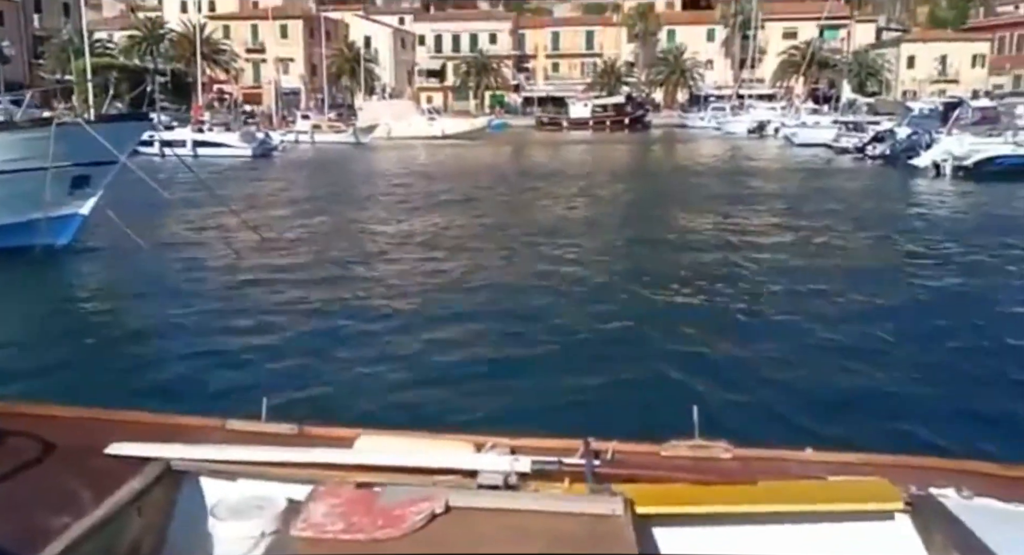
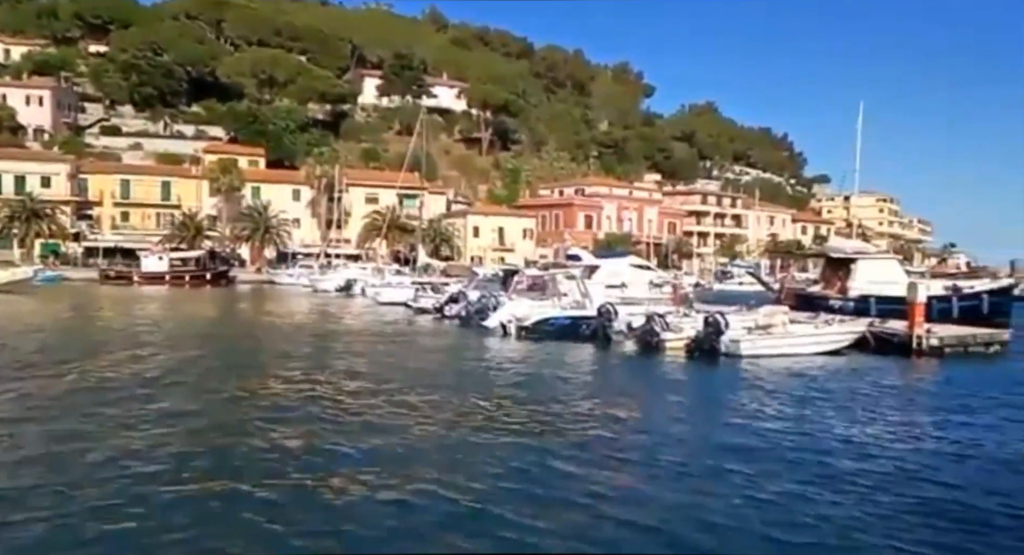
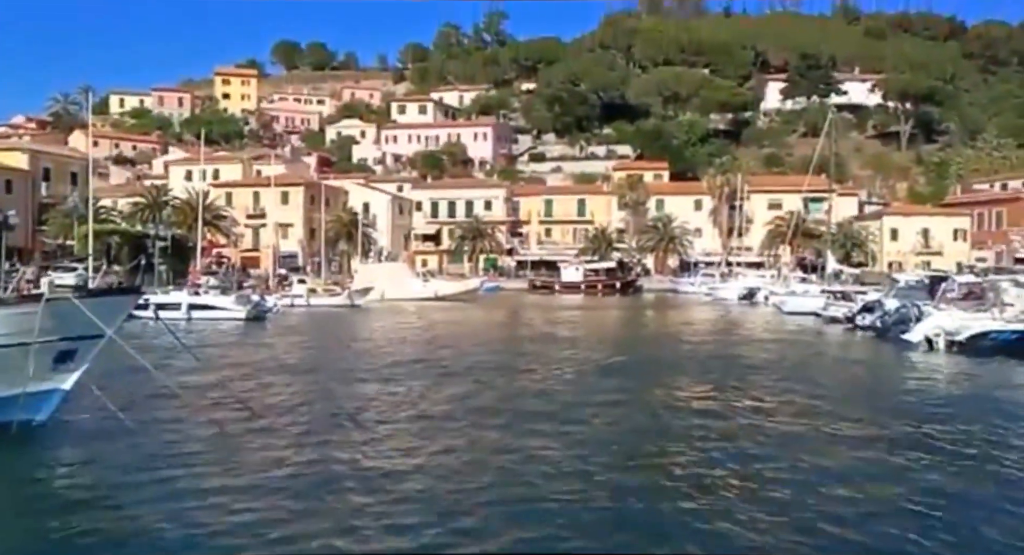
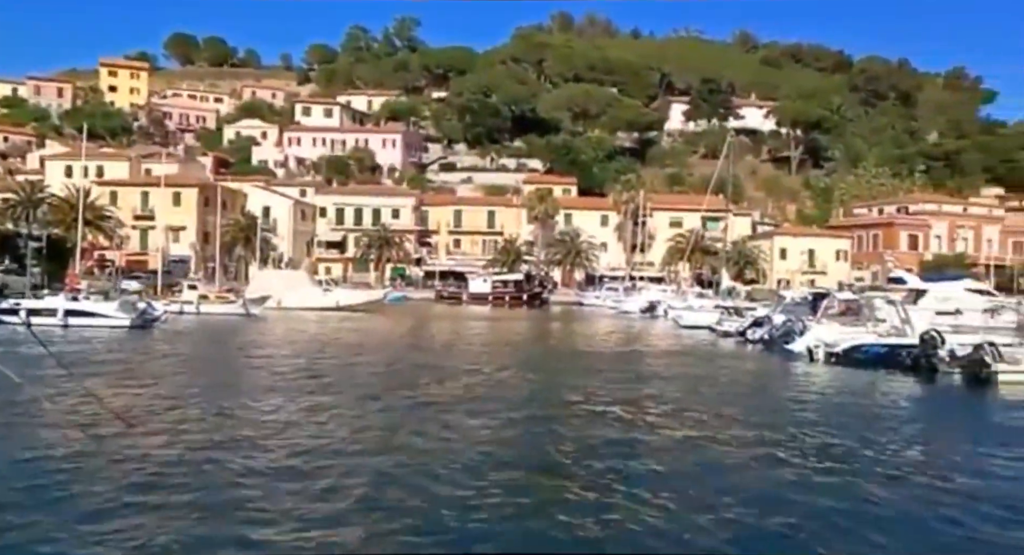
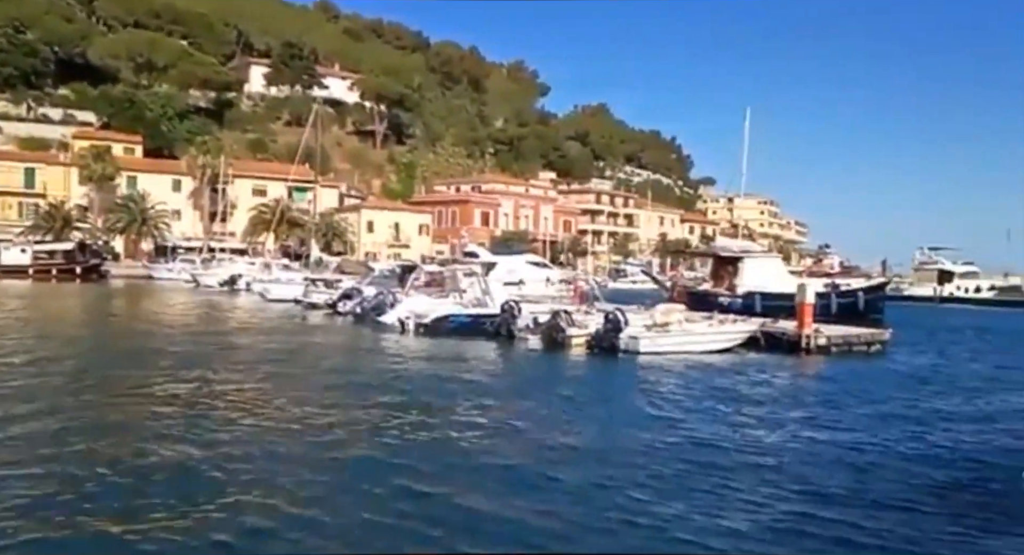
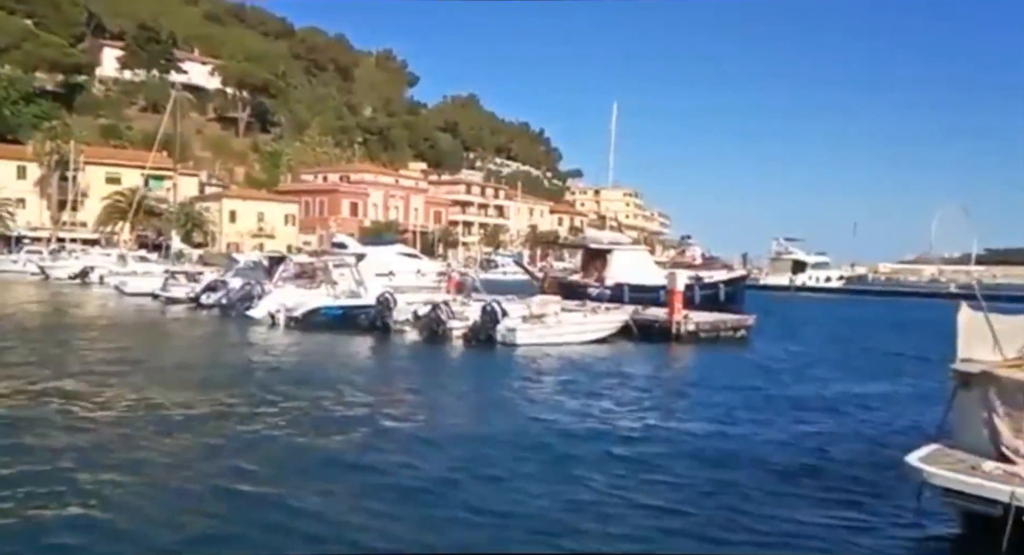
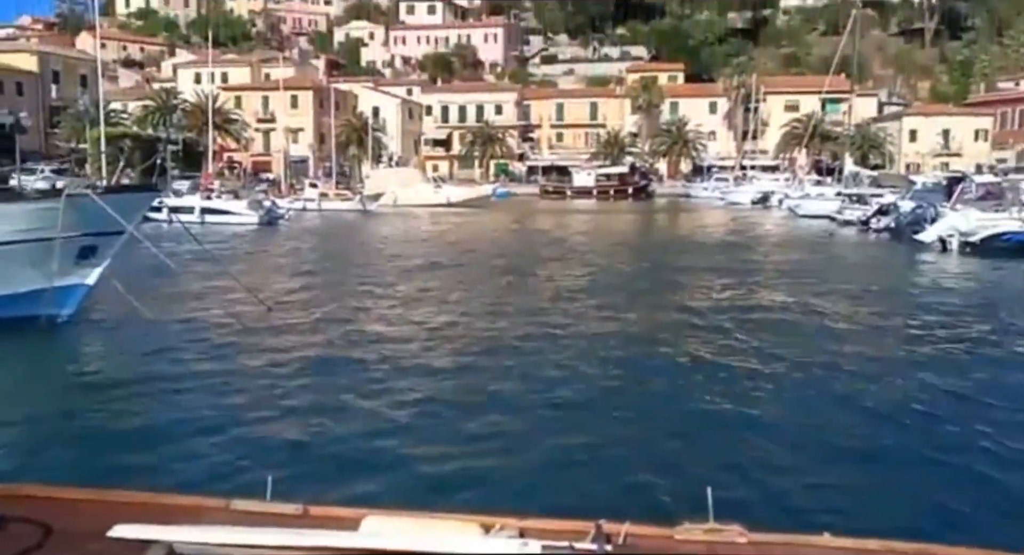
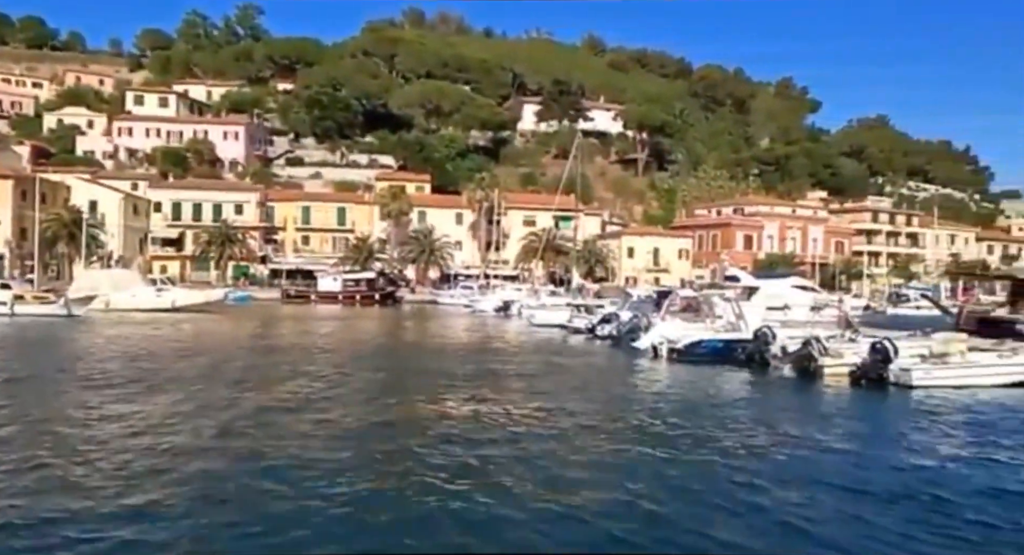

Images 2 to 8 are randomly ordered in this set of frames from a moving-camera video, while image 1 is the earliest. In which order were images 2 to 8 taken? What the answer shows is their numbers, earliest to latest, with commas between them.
7, 3, 4, 8, 2, 5, 6
